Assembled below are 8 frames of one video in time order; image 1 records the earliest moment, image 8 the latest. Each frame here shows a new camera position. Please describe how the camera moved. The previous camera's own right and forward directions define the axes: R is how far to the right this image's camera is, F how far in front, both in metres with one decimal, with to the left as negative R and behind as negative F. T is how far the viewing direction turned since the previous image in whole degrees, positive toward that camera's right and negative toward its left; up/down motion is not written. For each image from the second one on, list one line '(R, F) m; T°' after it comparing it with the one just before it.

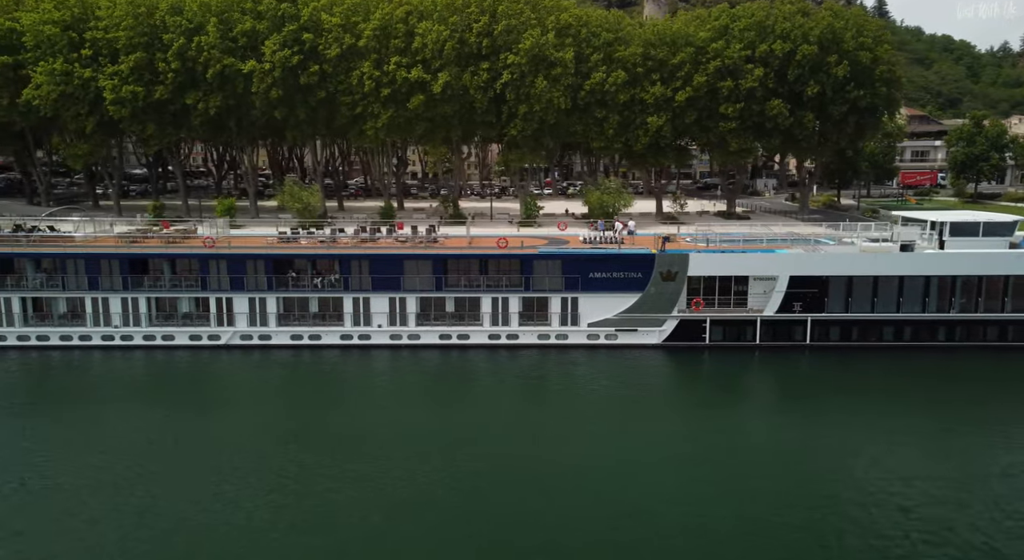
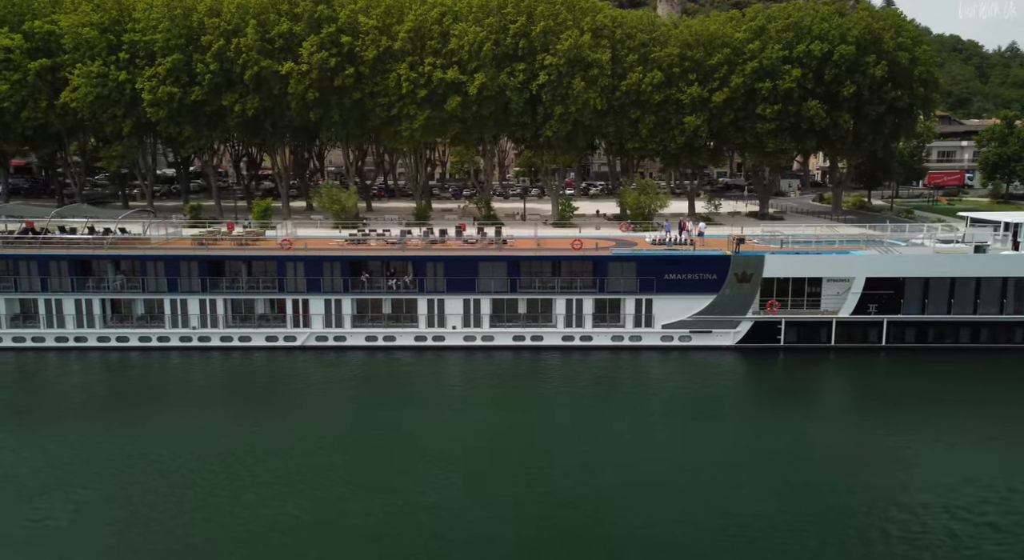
(-2.5, -0.2) m; 0°
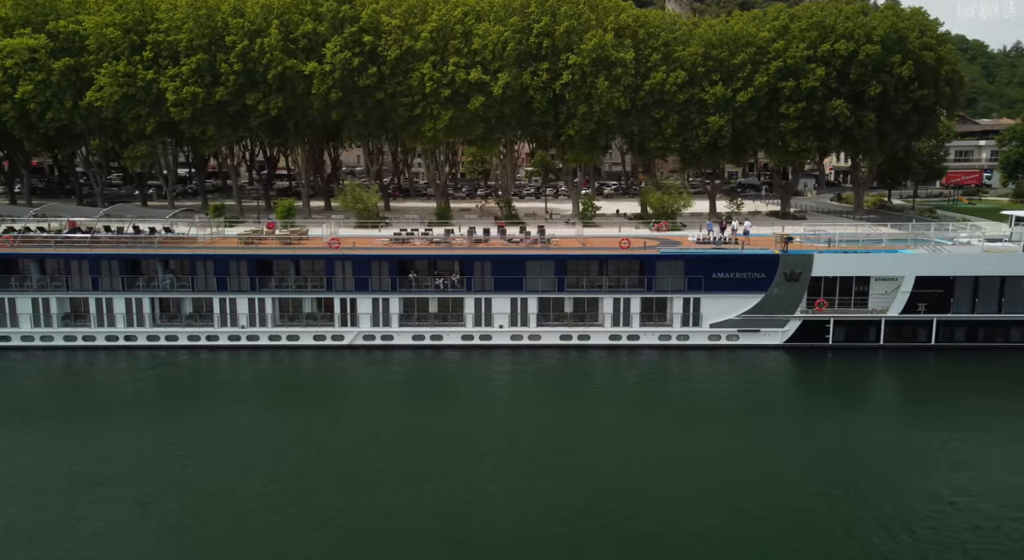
(-1.6, 0.0) m; 0°
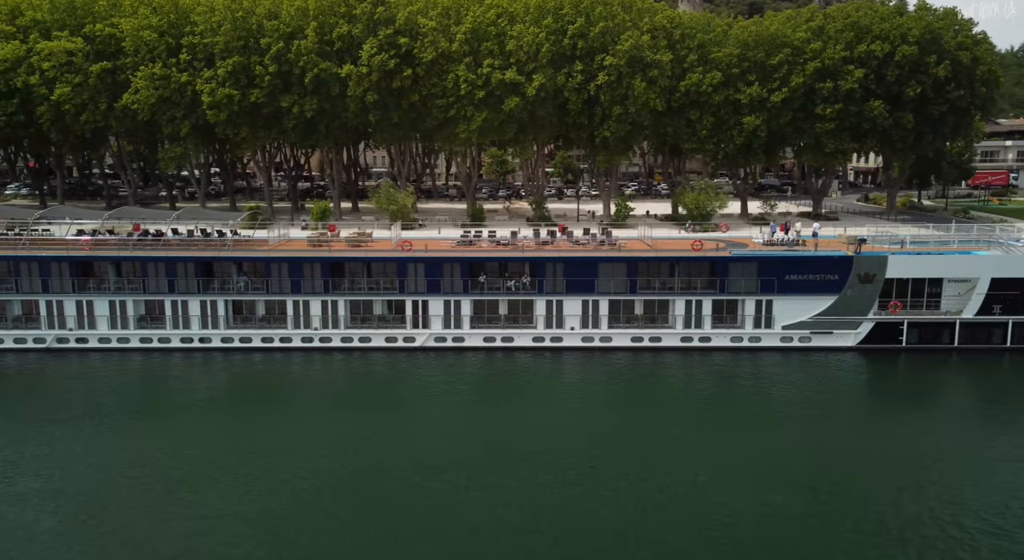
(-2.4, -0.1) m; 0°
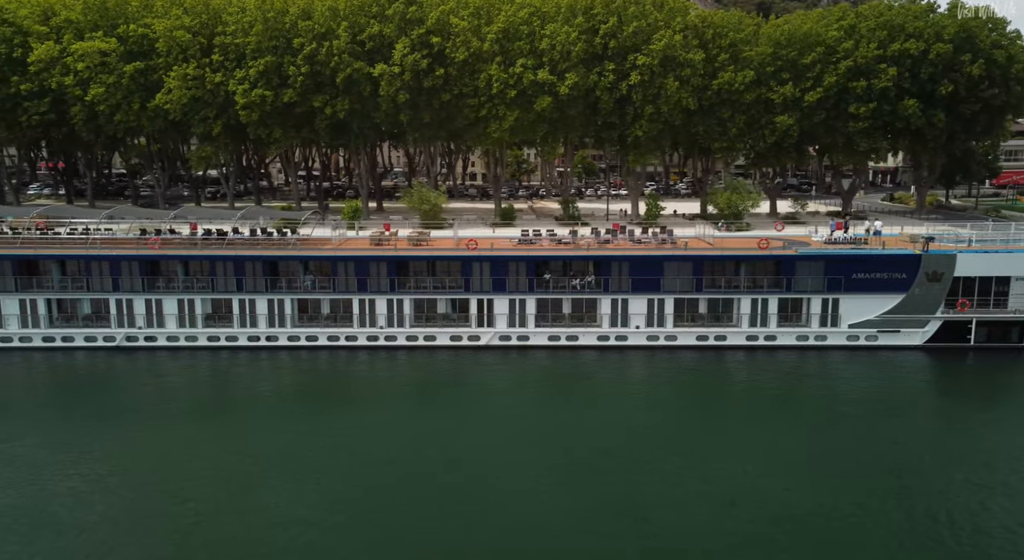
(-2.2, 0.0) m; 0°
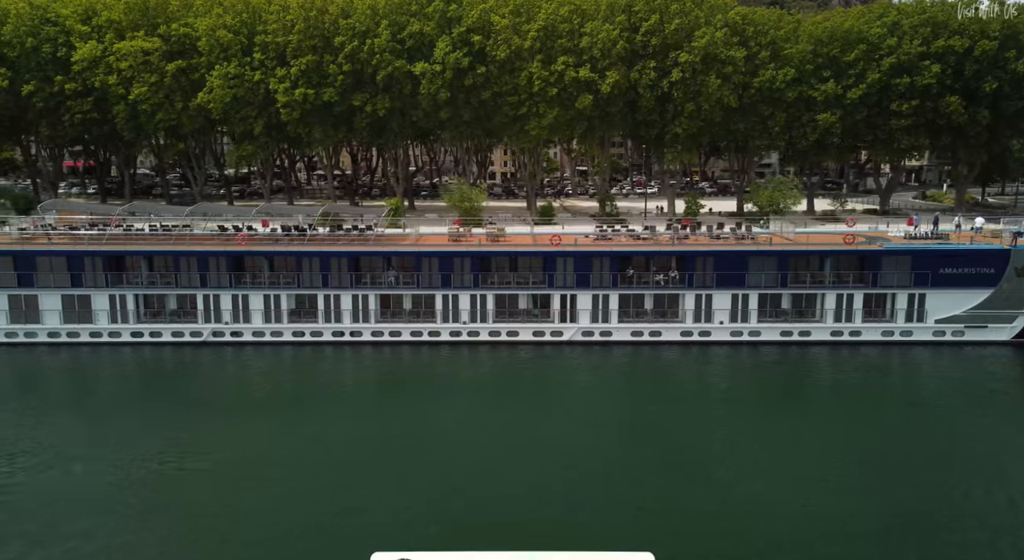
(-2.8, 0.0) m; -1°
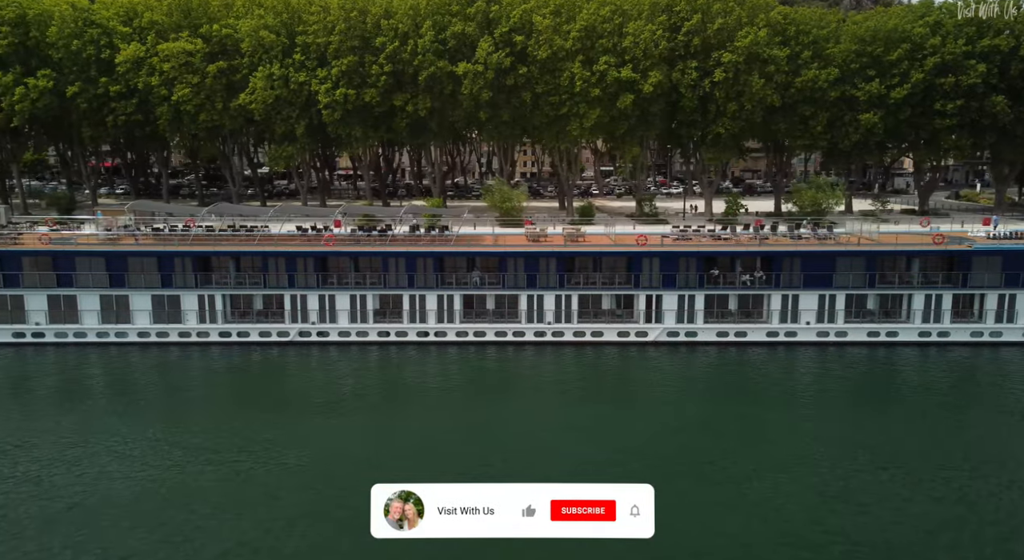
(-2.9, 0.0) m; 0°
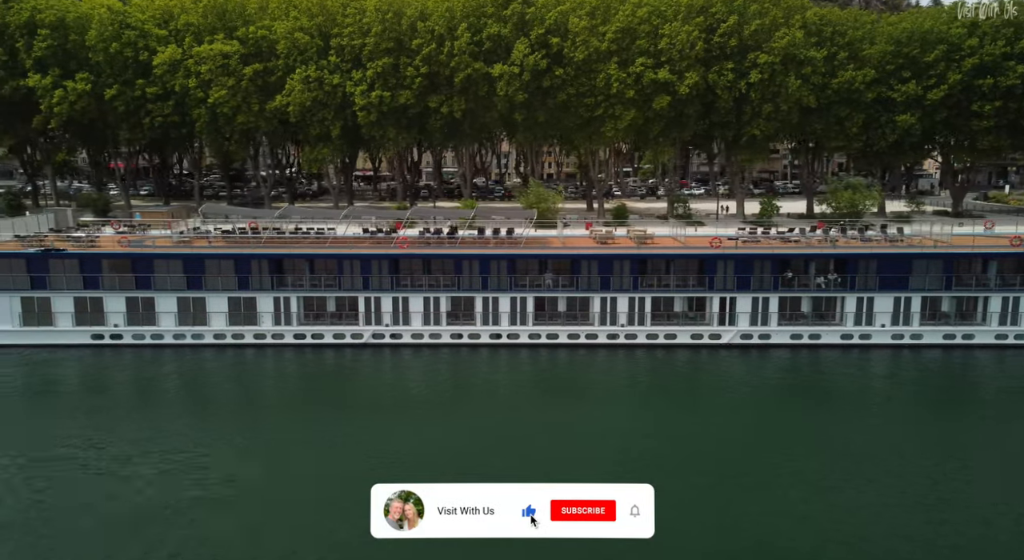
(-2.5, 0.0) m; 0°
